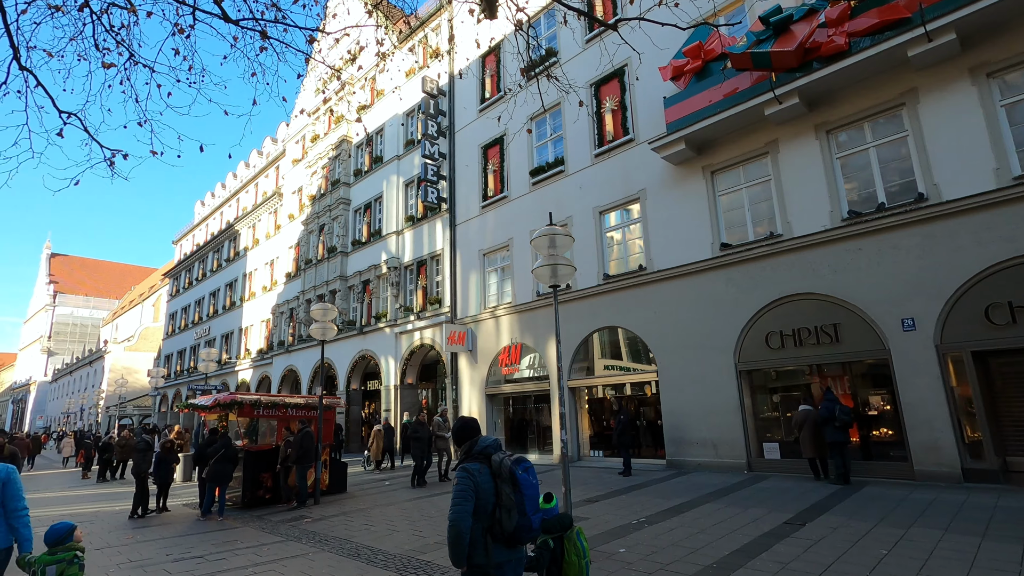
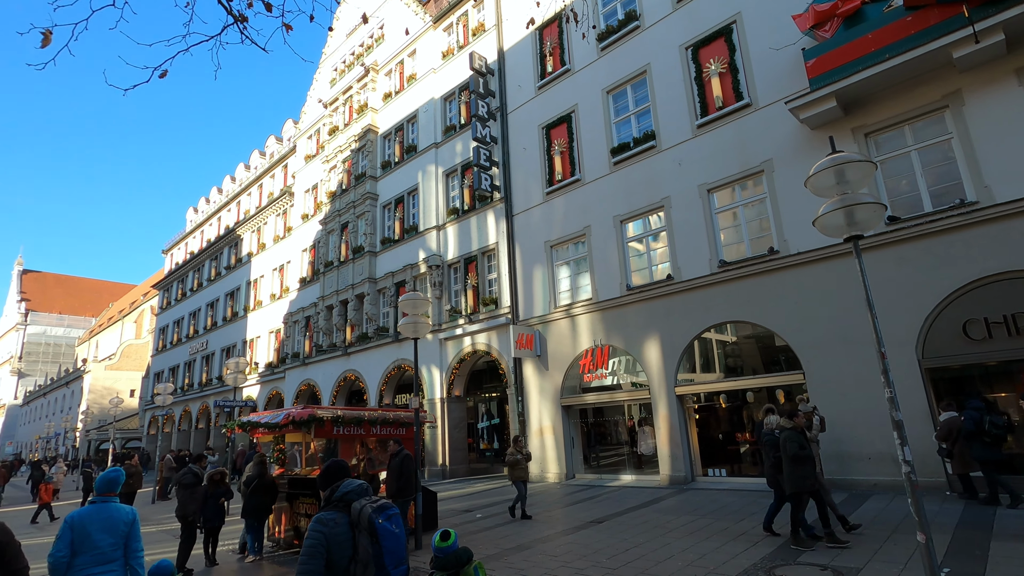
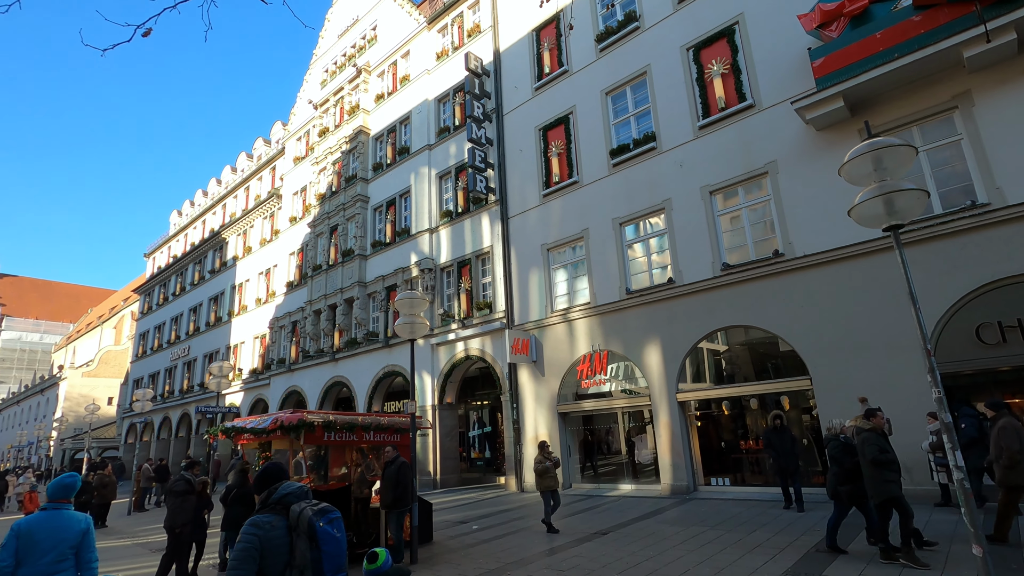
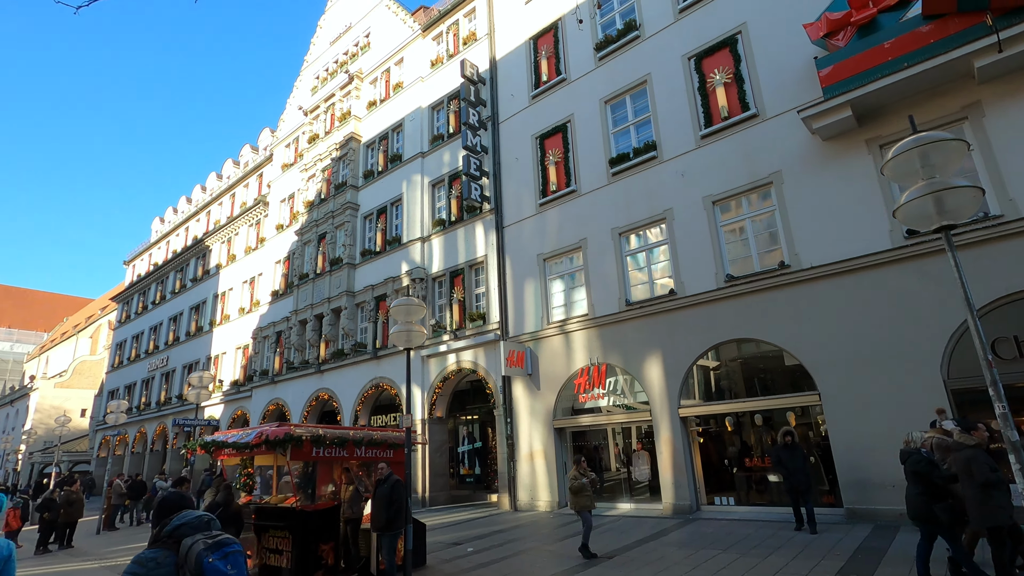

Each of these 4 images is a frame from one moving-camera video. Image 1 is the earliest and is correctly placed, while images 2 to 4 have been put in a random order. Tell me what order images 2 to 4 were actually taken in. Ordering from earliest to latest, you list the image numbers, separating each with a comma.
2, 3, 4
